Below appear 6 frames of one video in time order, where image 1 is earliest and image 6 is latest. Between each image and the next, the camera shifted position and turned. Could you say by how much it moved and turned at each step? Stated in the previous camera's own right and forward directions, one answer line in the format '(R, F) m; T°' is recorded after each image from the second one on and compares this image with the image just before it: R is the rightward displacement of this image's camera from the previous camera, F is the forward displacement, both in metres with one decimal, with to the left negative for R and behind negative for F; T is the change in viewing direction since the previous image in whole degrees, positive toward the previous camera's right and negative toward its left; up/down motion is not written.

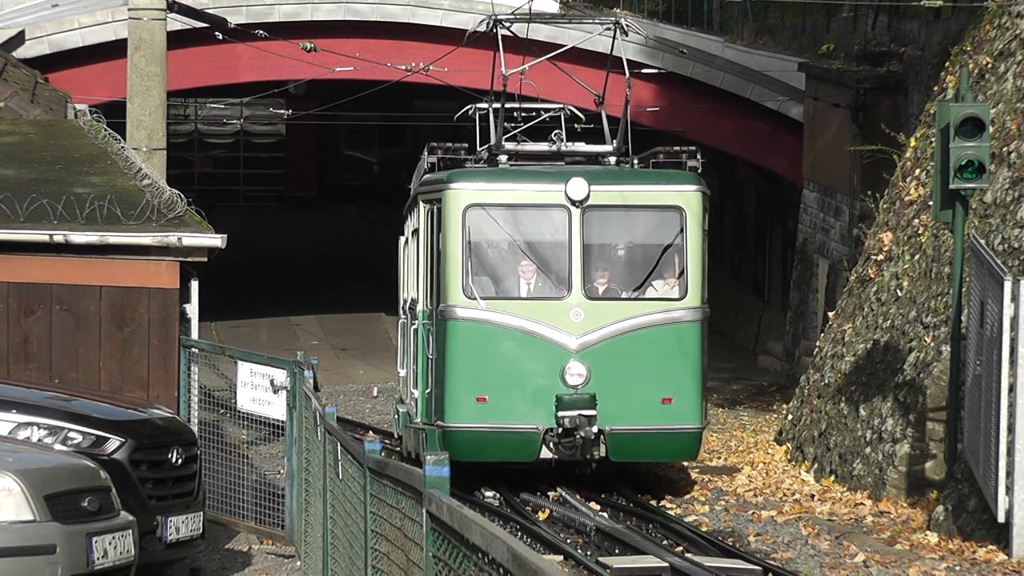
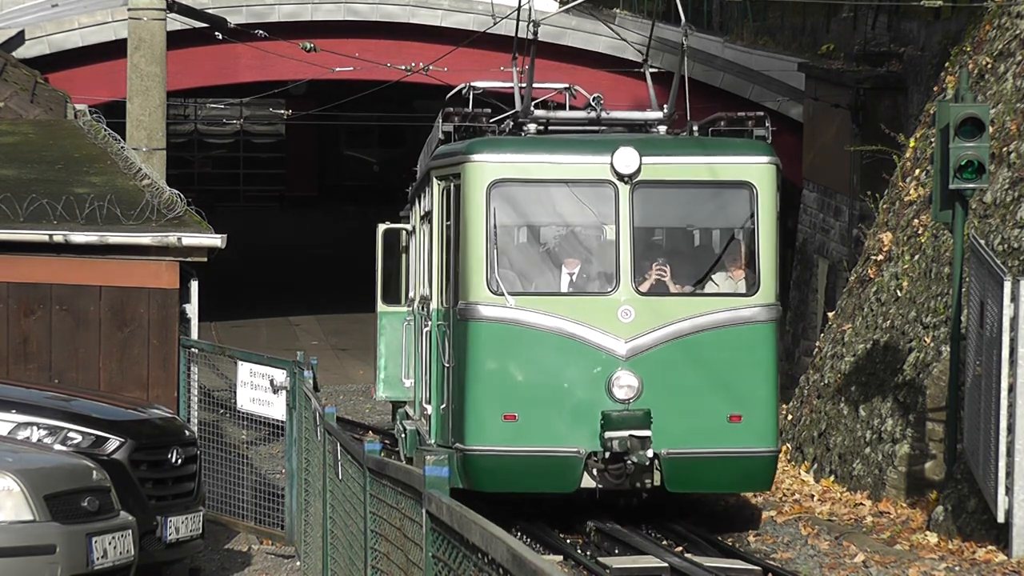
(0.0, 0.0) m; 0°
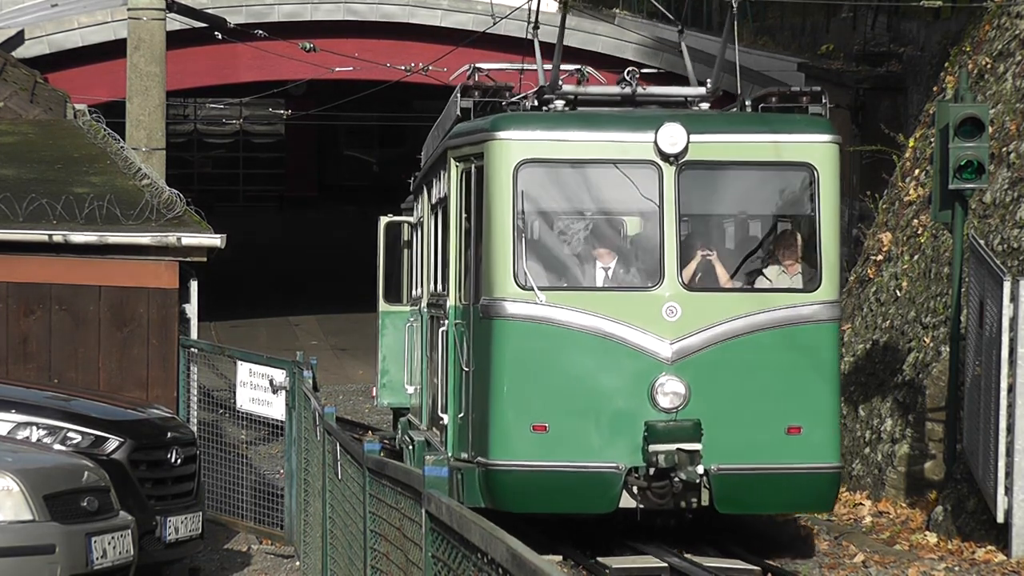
(0.0, 0.0) m; 0°
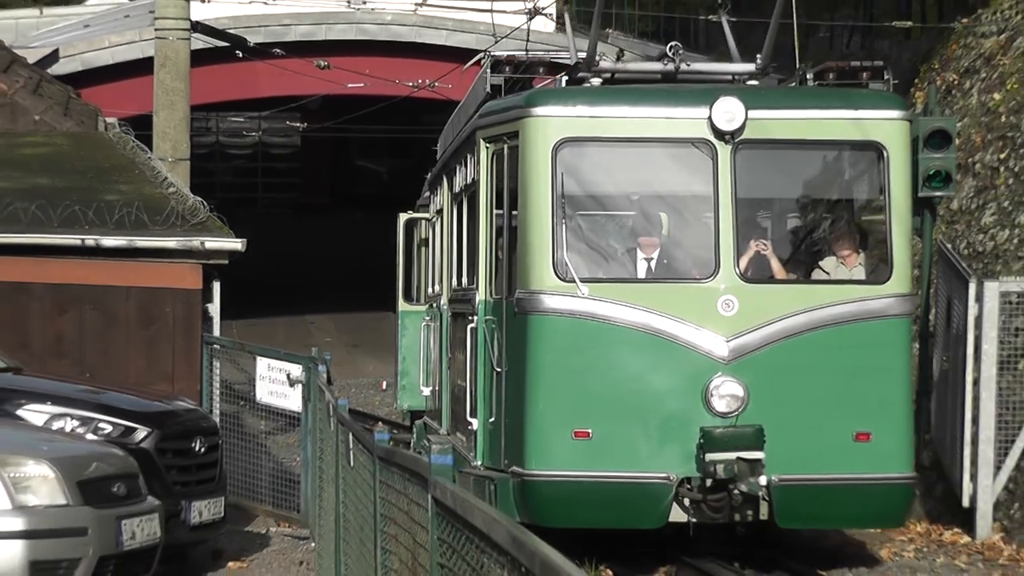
(0.0, -0.7) m; 0°
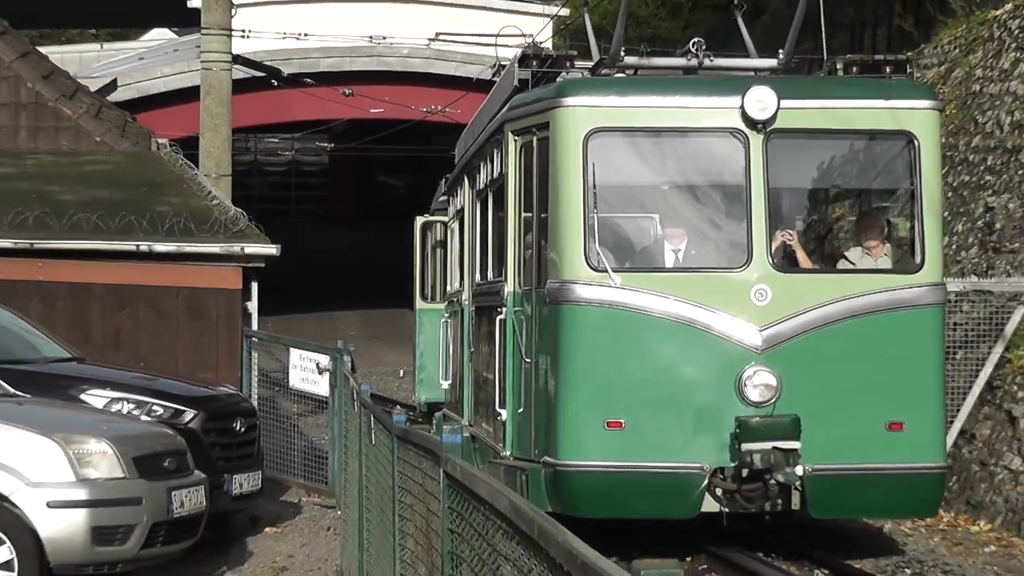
(+0.1, -1.3) m; -1°
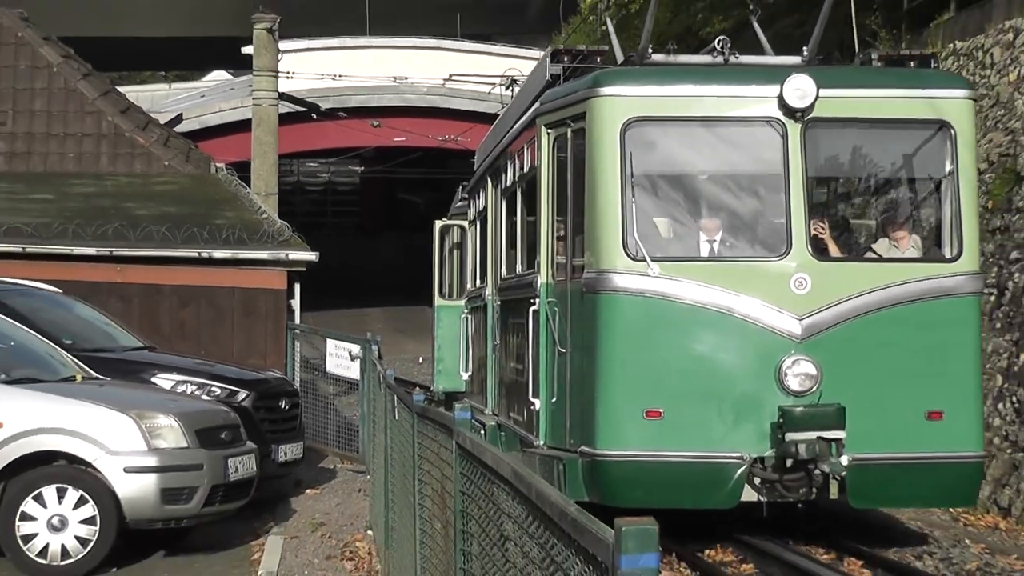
(+0.3, -2.1) m; -1°
